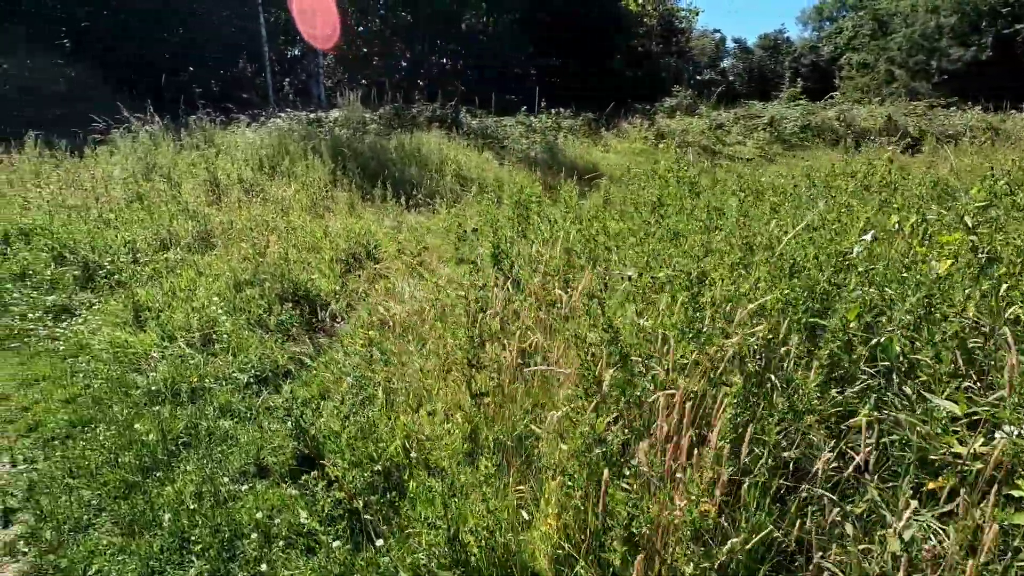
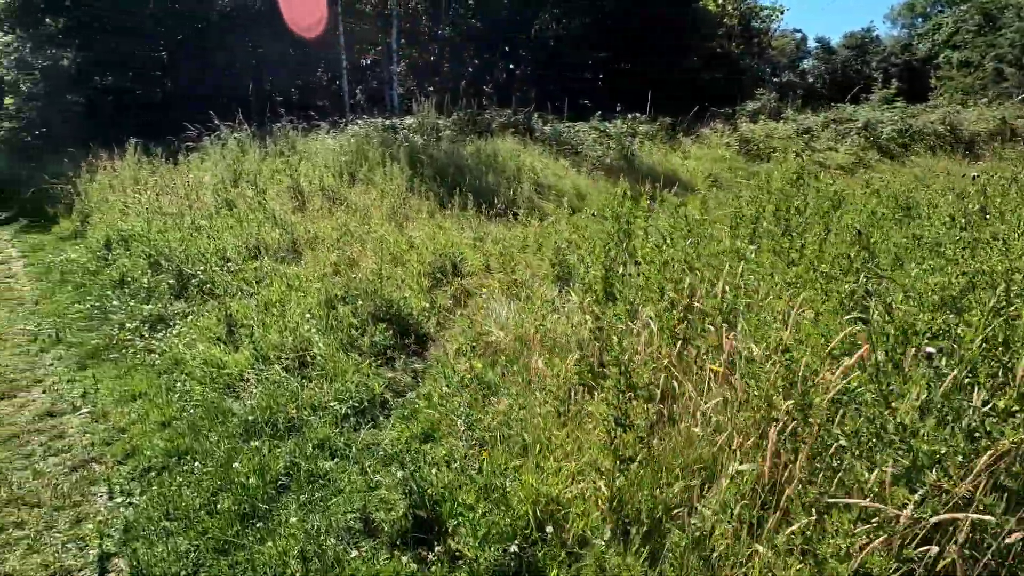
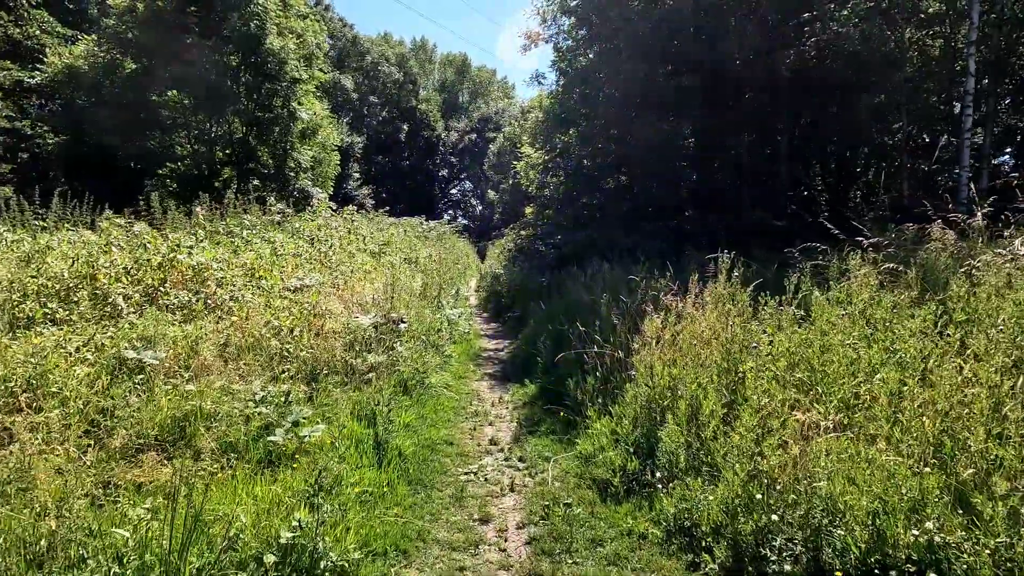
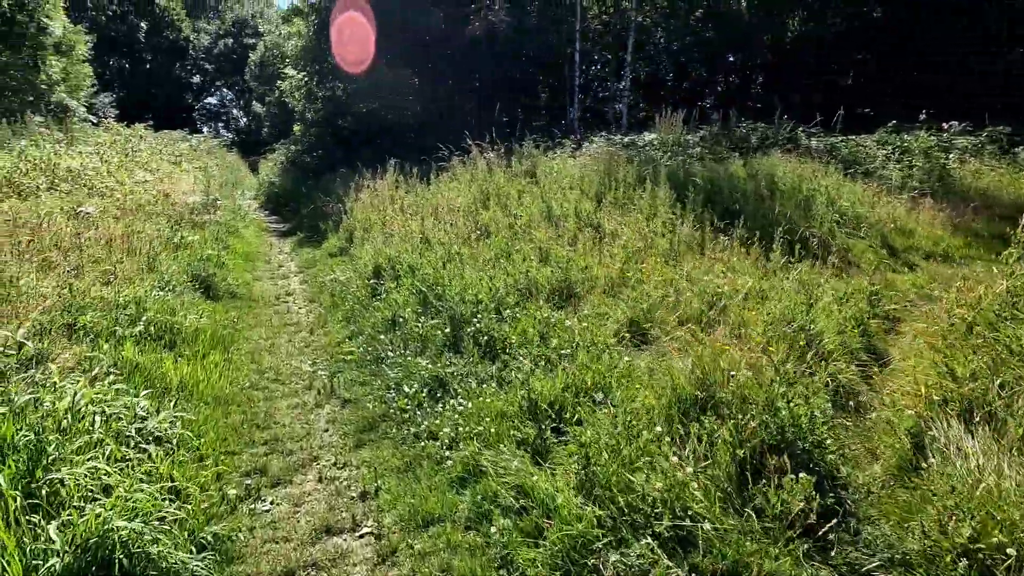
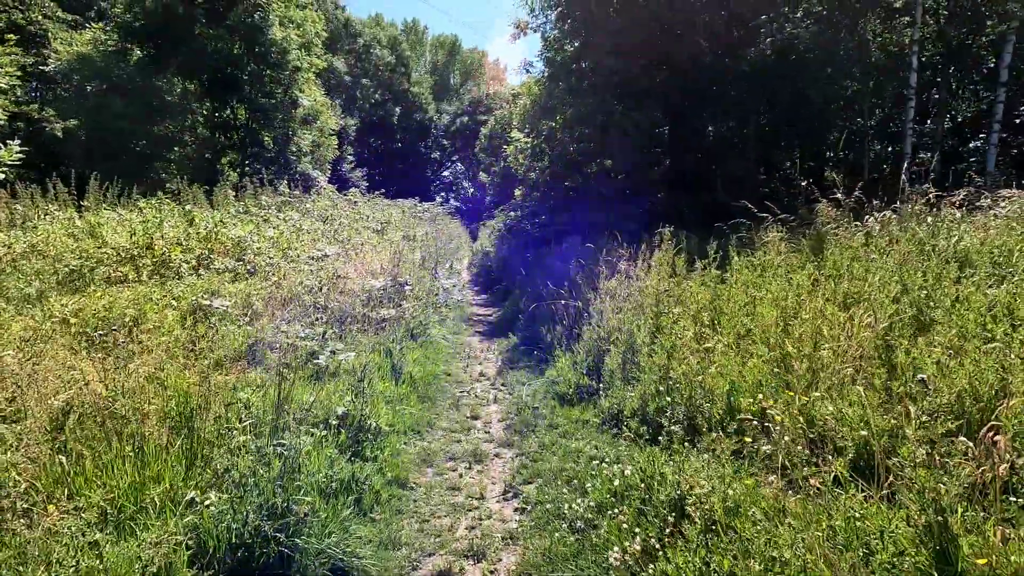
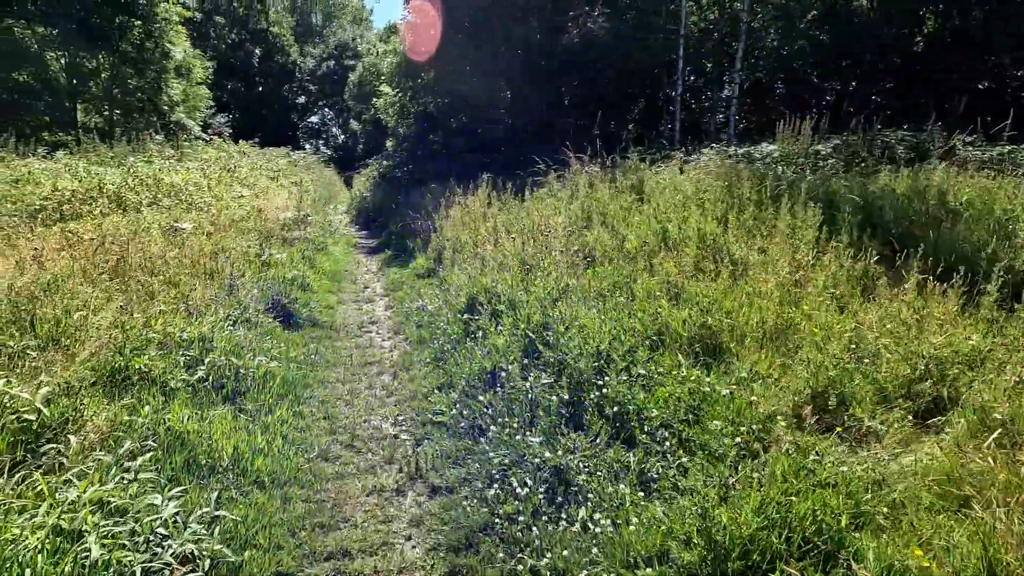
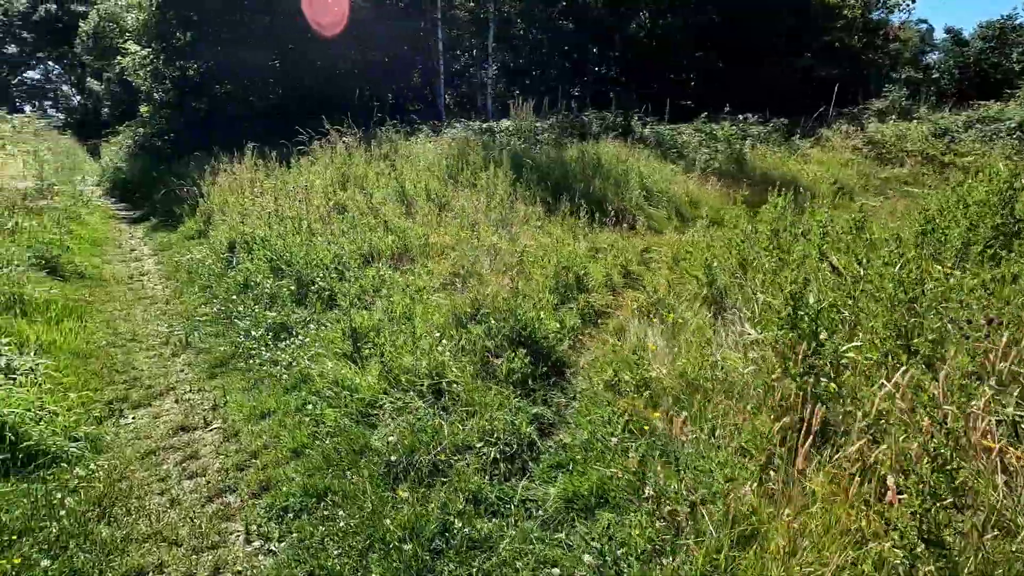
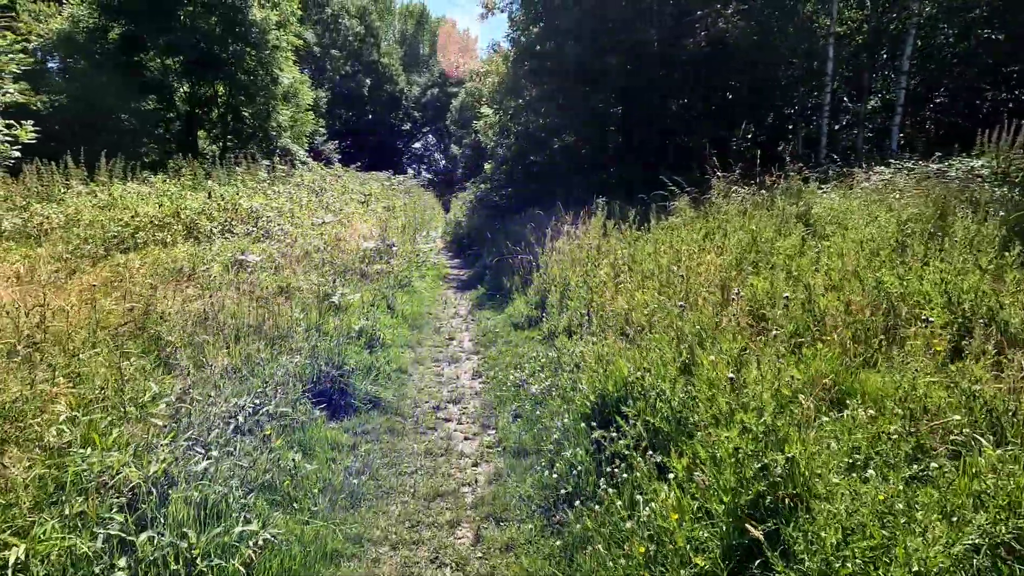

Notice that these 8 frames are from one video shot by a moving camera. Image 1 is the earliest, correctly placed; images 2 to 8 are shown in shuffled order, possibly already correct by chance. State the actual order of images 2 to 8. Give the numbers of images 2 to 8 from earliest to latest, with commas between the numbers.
2, 7, 4, 6, 8, 5, 3
